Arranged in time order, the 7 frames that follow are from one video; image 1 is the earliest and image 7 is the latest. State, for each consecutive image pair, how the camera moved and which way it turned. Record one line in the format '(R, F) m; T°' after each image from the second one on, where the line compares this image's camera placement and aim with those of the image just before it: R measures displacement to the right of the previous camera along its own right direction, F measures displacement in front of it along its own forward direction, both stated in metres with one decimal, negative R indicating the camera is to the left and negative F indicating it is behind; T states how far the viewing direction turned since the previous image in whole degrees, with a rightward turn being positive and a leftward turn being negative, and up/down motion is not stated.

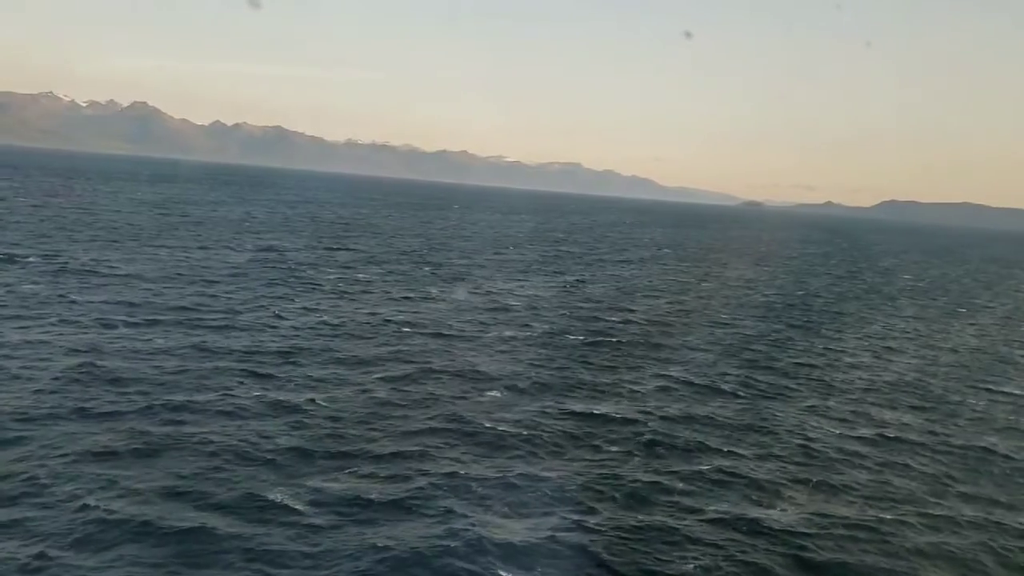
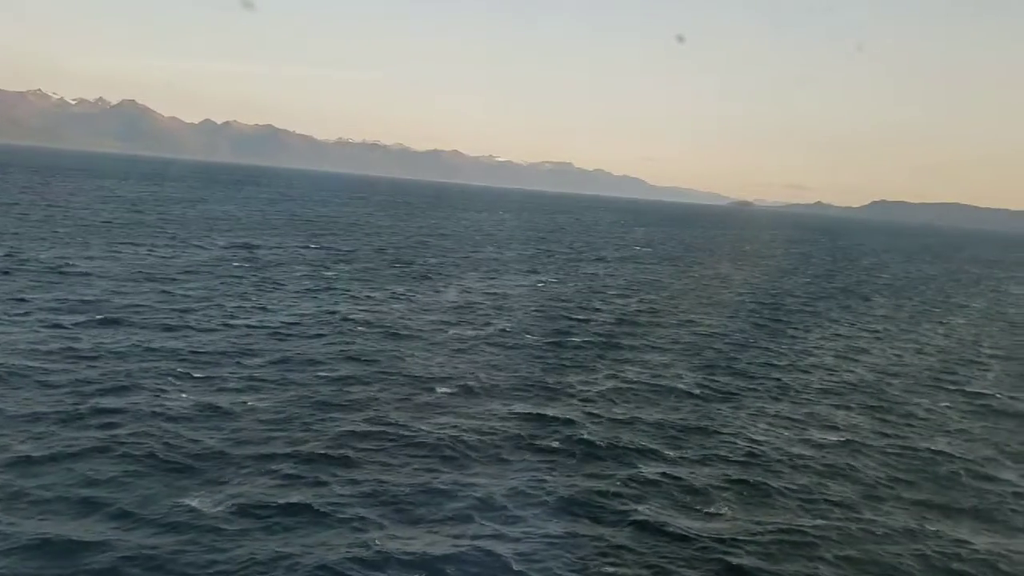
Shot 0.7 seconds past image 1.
(+1.6, +0.8) m; +1°
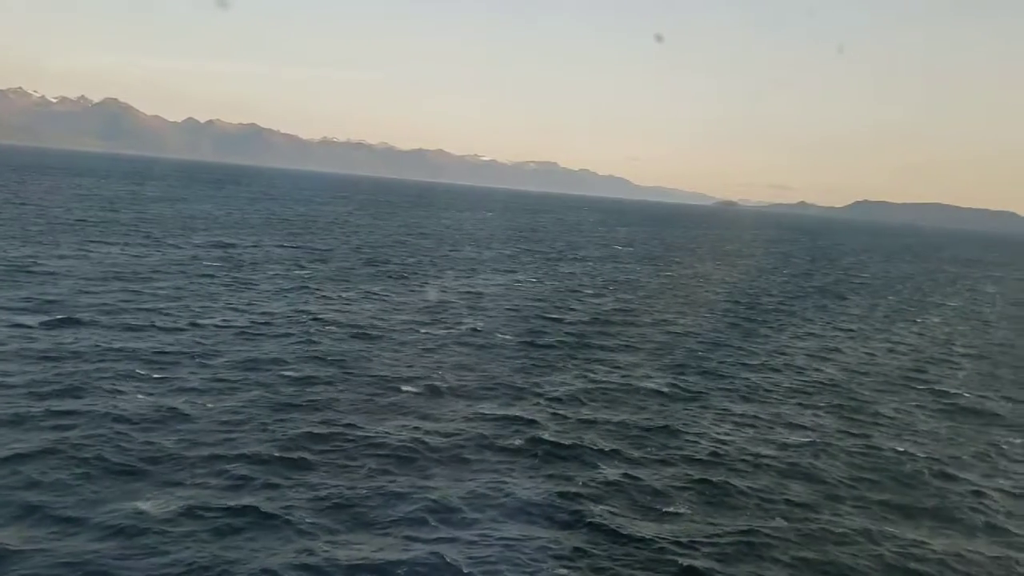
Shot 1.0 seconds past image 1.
(+0.7, +0.3) m; +1°
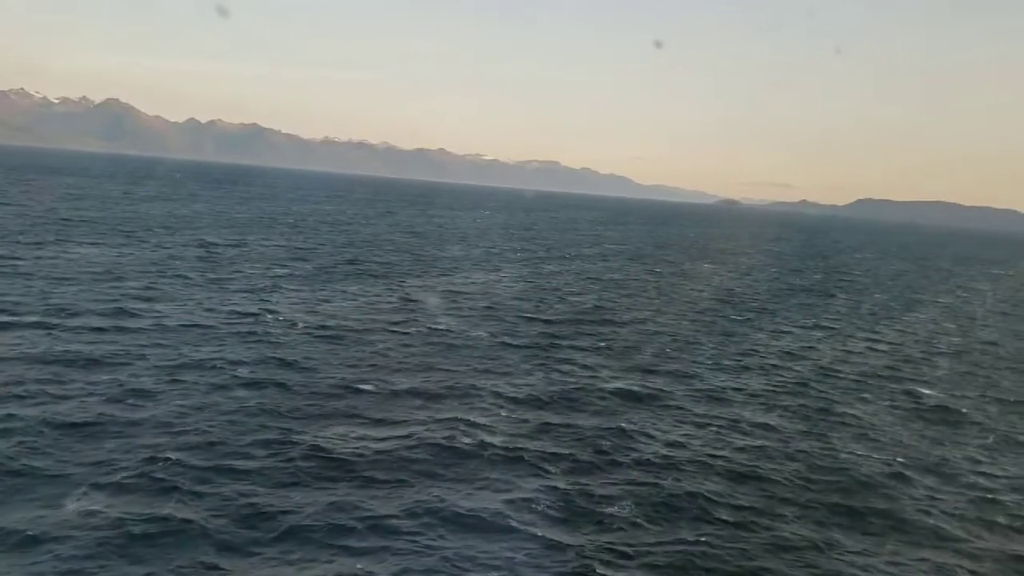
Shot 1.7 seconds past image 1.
(+1.5, +0.7) m; 0°
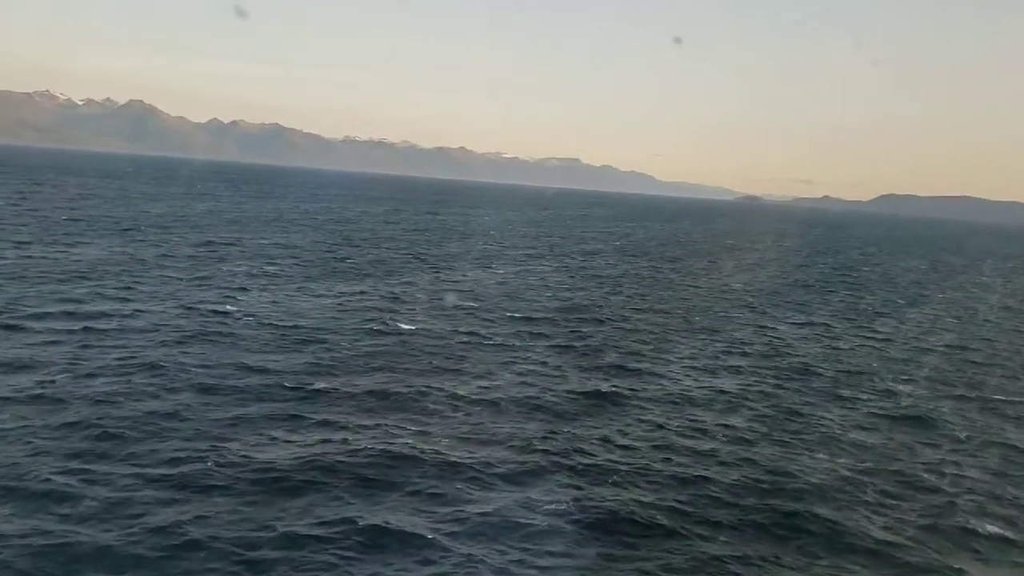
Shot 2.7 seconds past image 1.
(+2.1, +1.0) m; -1°
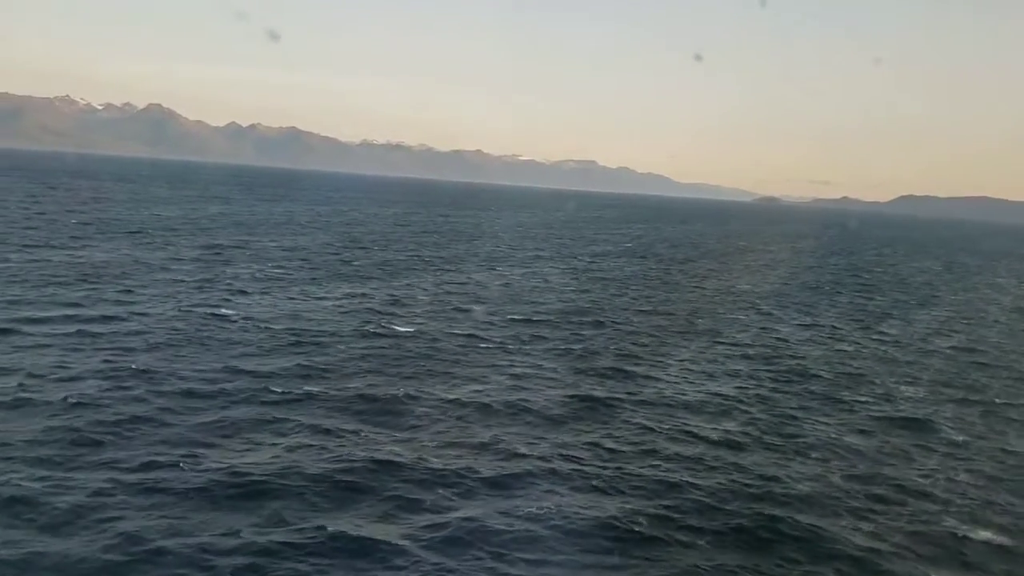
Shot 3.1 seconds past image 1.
(-4.0, -0.3) m; -1°
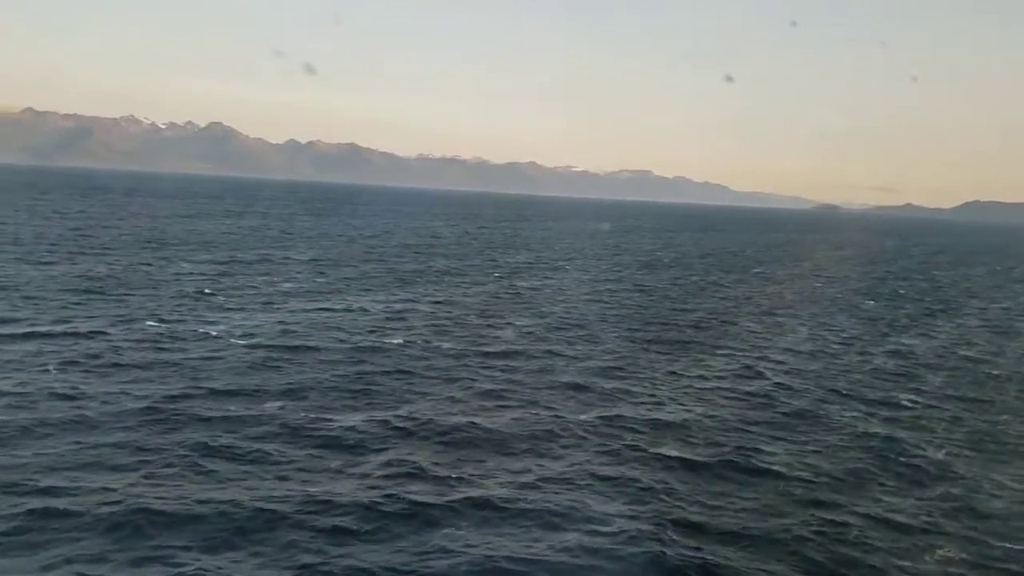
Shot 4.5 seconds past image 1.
(+3.0, +1.4) m; -3°
